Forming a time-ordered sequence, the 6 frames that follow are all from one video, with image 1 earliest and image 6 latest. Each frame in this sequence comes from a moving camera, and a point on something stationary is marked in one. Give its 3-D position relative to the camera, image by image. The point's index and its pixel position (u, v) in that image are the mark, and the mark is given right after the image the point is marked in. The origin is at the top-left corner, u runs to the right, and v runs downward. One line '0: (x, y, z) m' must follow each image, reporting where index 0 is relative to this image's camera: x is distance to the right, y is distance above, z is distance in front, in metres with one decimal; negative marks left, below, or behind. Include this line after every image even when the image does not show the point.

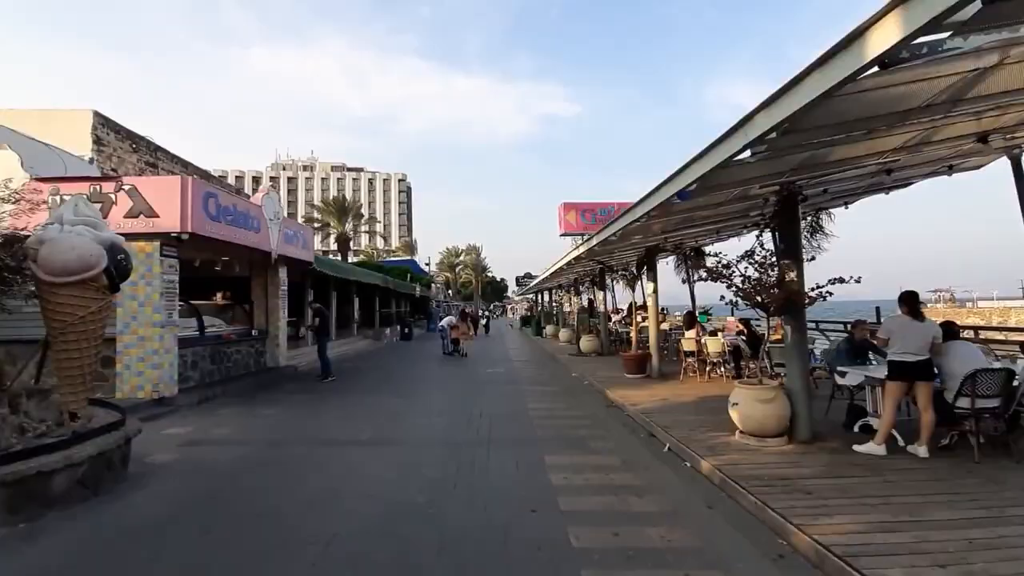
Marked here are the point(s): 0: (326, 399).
0: (-4.3, -2.6, +13.2) m
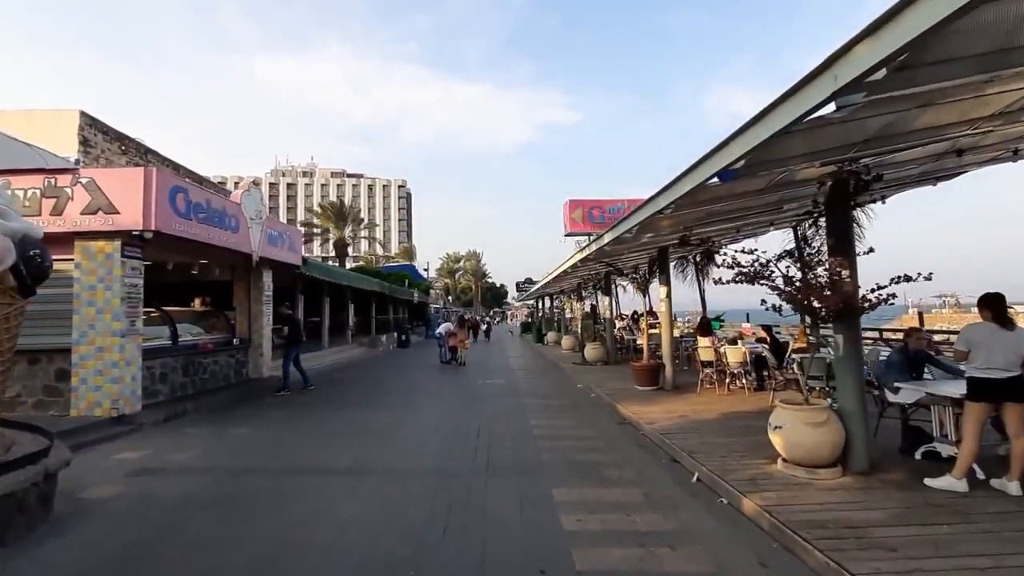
0: (-4.3, -2.7, +12.0) m
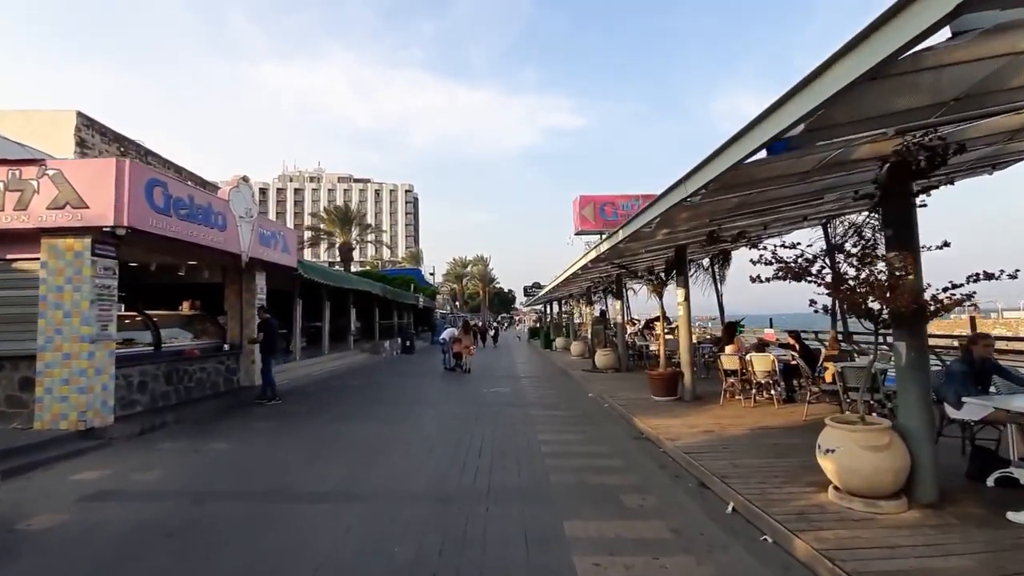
0: (-4.2, -2.7, +11.1) m
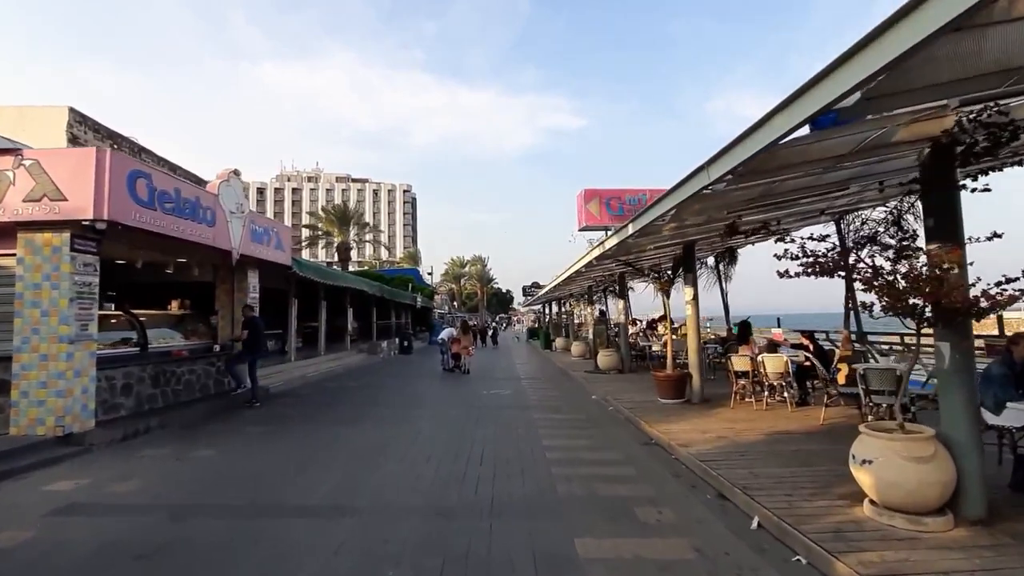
0: (-4.2, -2.7, +10.6) m
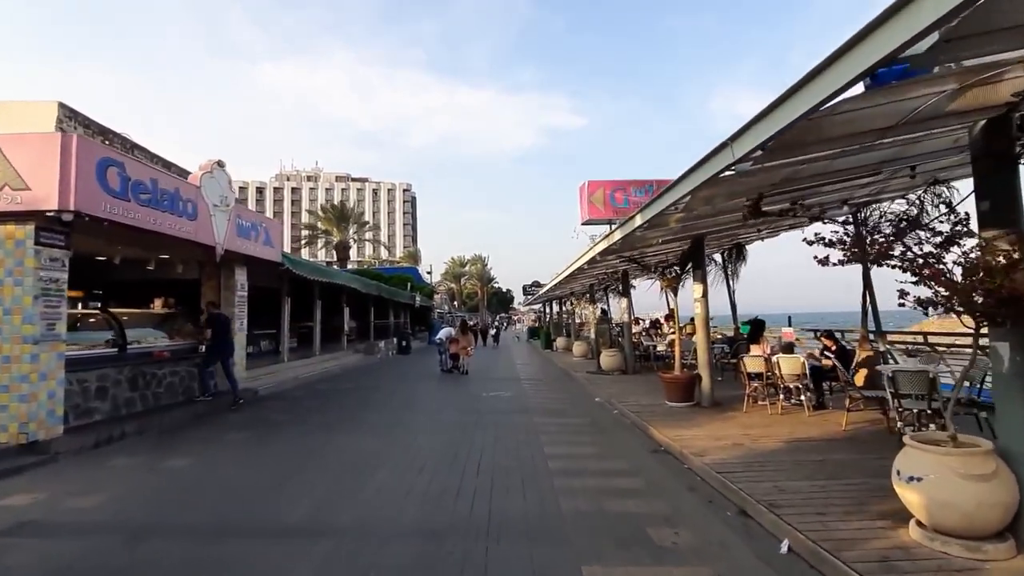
0: (-4.2, -2.6, +9.9) m
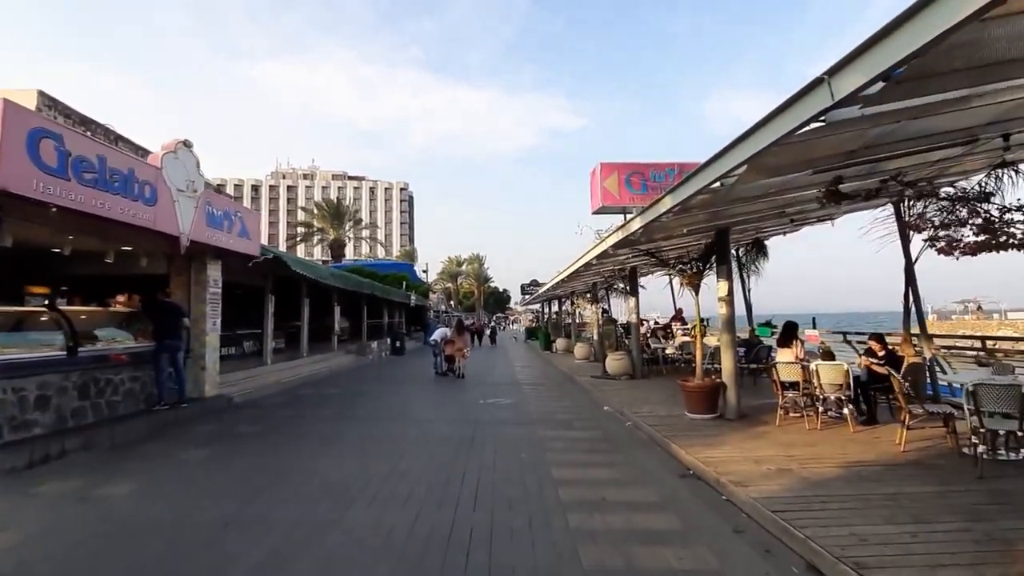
0: (-4.1, -2.5, +8.6) m
